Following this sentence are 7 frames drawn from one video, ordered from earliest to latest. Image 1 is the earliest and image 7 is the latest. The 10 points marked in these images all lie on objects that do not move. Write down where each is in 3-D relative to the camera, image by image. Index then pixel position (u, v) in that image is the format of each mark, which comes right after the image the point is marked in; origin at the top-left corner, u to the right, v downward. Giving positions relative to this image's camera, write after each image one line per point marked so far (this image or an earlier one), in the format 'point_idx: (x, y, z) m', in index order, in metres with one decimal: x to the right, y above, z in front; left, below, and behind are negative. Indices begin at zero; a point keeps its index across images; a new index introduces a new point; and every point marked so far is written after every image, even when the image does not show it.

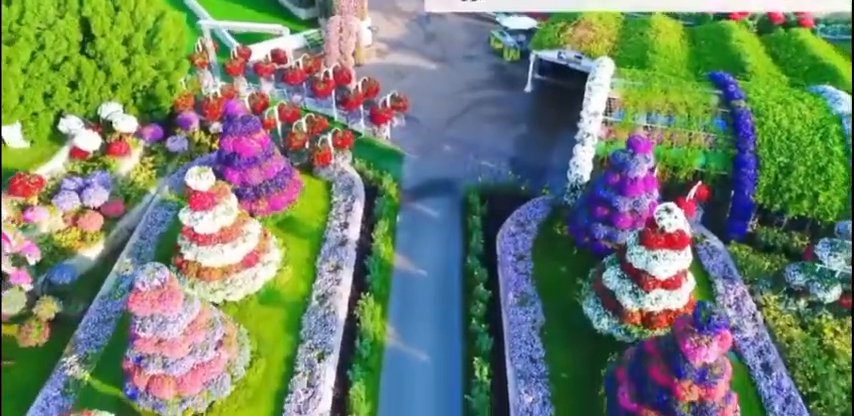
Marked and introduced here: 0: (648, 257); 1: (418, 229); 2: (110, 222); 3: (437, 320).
0: (+3.9, -0.9, +11.4) m
1: (-0.2, -0.6, +15.9) m
2: (-7.4, -0.4, +14.9) m
3: (+0.2, -2.4, +13.6) m
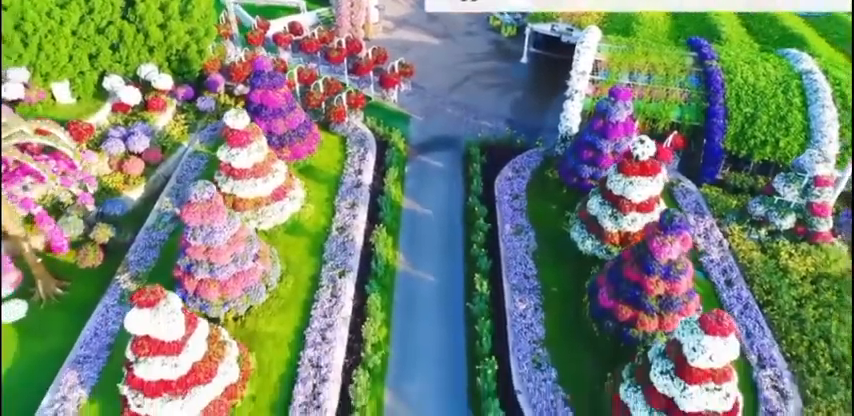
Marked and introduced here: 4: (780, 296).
0: (+4.1, +0.5, +13.3) m
1: (-0.1, +0.8, +17.7) m
2: (-7.2, +1.0, +16.7) m
3: (+0.4, -1.0, +15.4) m
4: (+7.4, -1.8, +13.4) m
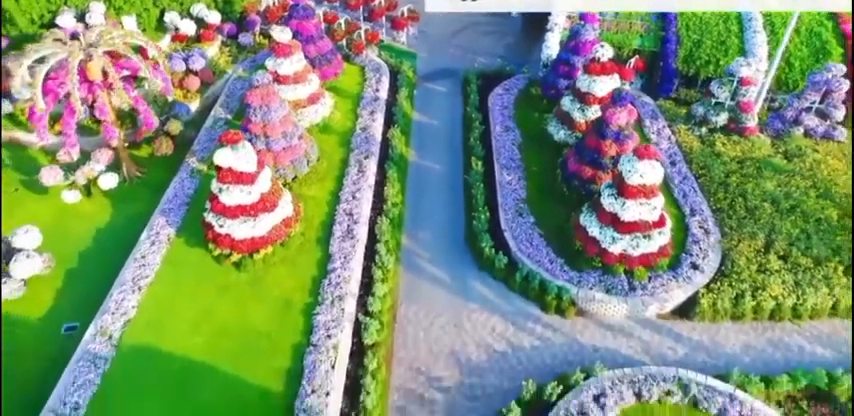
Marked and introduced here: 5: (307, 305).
0: (+4.3, +3.3, +16.9) m
1: (+0.1, +3.7, +21.4) m
2: (-7.0, +3.8, +20.3) m
3: (+0.6, +1.8, +19.0) m
4: (+7.5, +1.0, +17.0) m
5: (-2.5, -2.0, +13.6) m
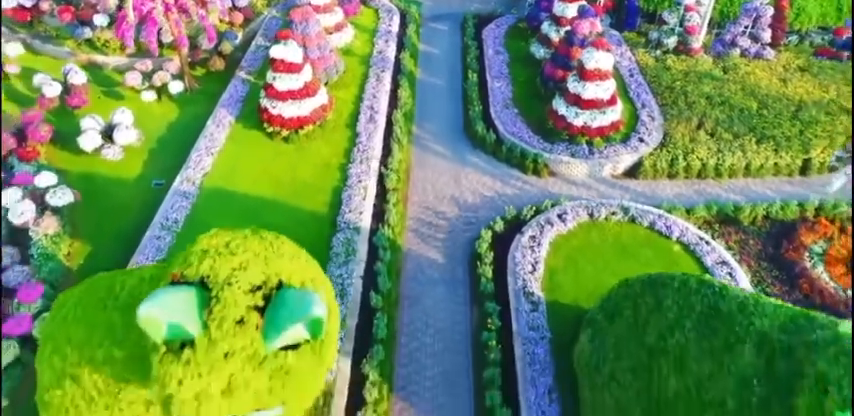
0: (+4.4, +6.6, +21.0) m
1: (+0.3, +6.9, +25.5) m
2: (-6.9, +7.1, +24.4) m
3: (+0.7, +5.0, +23.1) m
4: (+7.7, +4.2, +21.2) m
5: (-2.3, +1.2, +17.7) m
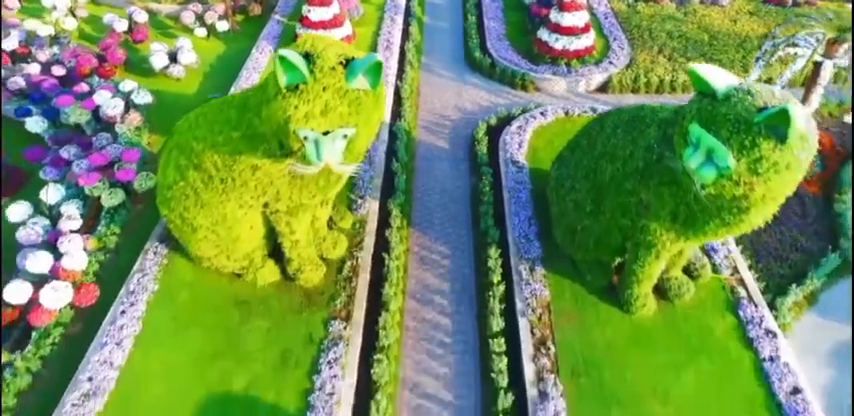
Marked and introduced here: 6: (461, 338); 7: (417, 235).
0: (+4.7, +9.7, +25.0) m
1: (+0.5, +10.0, +29.4) m
2: (-6.6, +10.1, +28.4) m
3: (+1.0, +8.1, +27.1) m
4: (+8.0, +7.3, +25.1) m
5: (-2.1, +4.3, +21.6) m
6: (+0.7, -2.7, +13.5) m
7: (-0.2, -0.7, +16.0) m
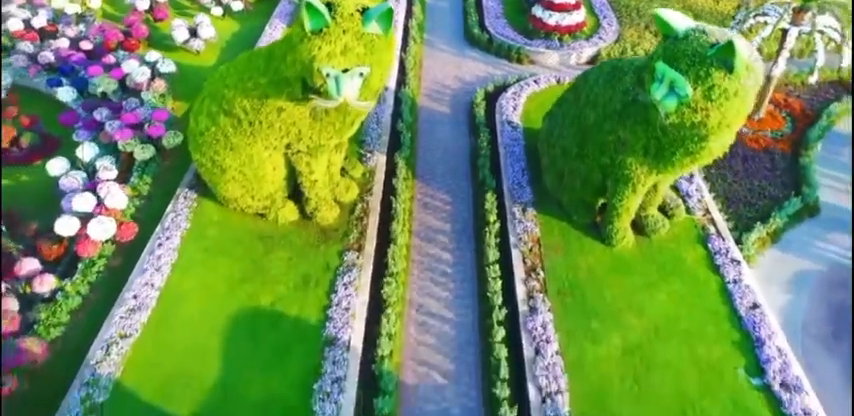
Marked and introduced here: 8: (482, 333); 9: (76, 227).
0: (+4.8, +11.0, +26.6) m
1: (+0.6, +11.3, +31.1) m
2: (-6.5, +11.4, +30.0) m
3: (+1.1, +9.4, +28.7) m
4: (+8.0, +8.6, +26.8) m
5: (-2.0, +5.6, +23.3) m
6: (+0.8, -1.4, +15.2) m
7: (-0.2, +0.6, +17.6) m
8: (+1.2, -2.6, +13.5) m
9: (-8.2, -0.4, +15.0) m
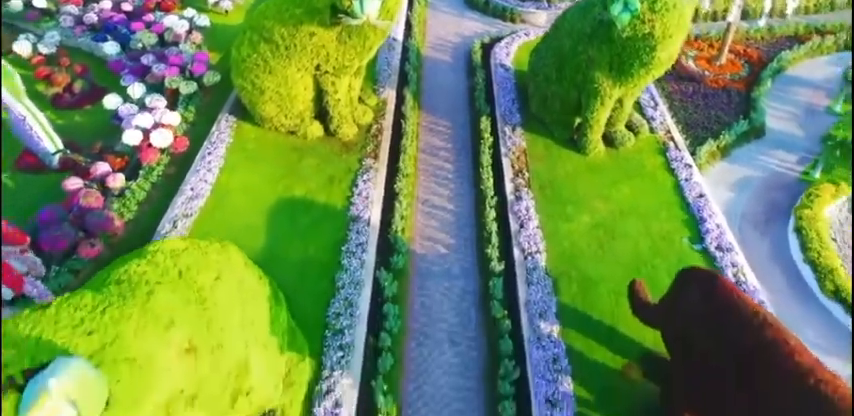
0: (+4.9, +13.3, +29.6) m
1: (+0.7, +13.6, +34.1) m
2: (-6.4, +13.8, +33.0) m
3: (+1.2, +11.8, +31.7) m
4: (+8.2, +11.0, +29.7) m
5: (-1.9, +8.0, +26.3) m
6: (+0.9, +0.9, +18.2) m
7: (0.0, +3.0, +20.6) m
8: (+1.3, -0.3, +16.5) m
9: (-8.1, +2.0, +18.0) m
